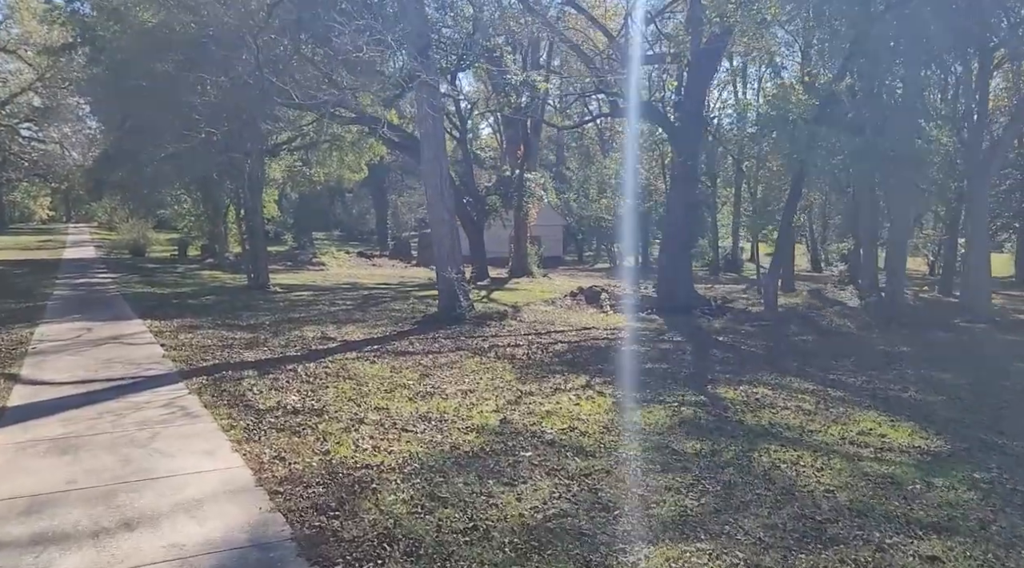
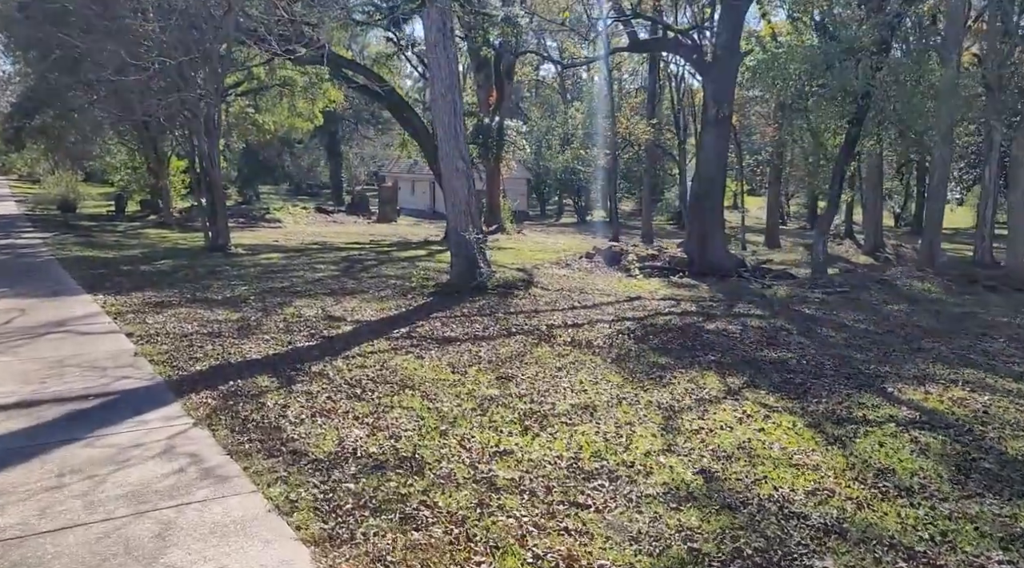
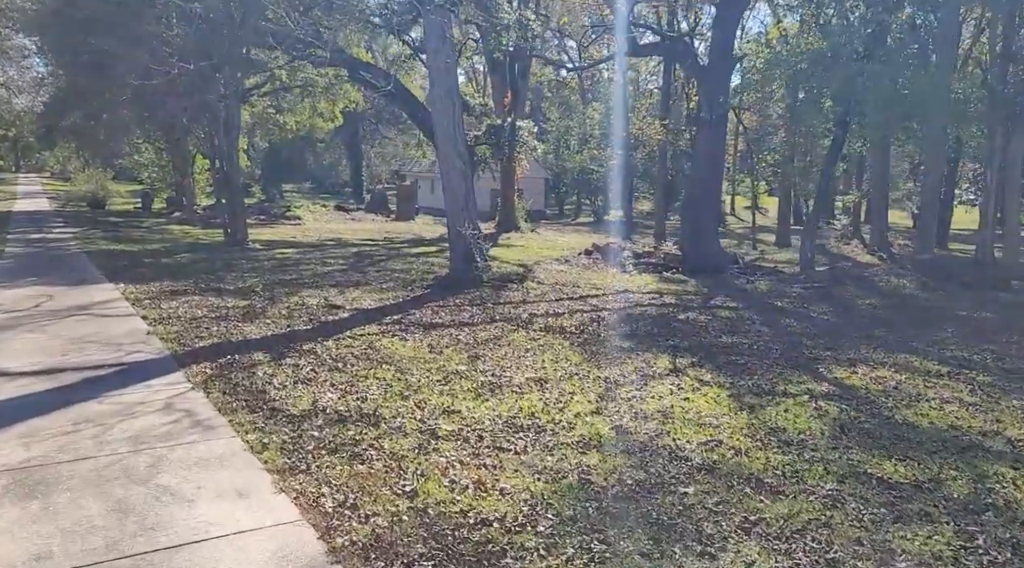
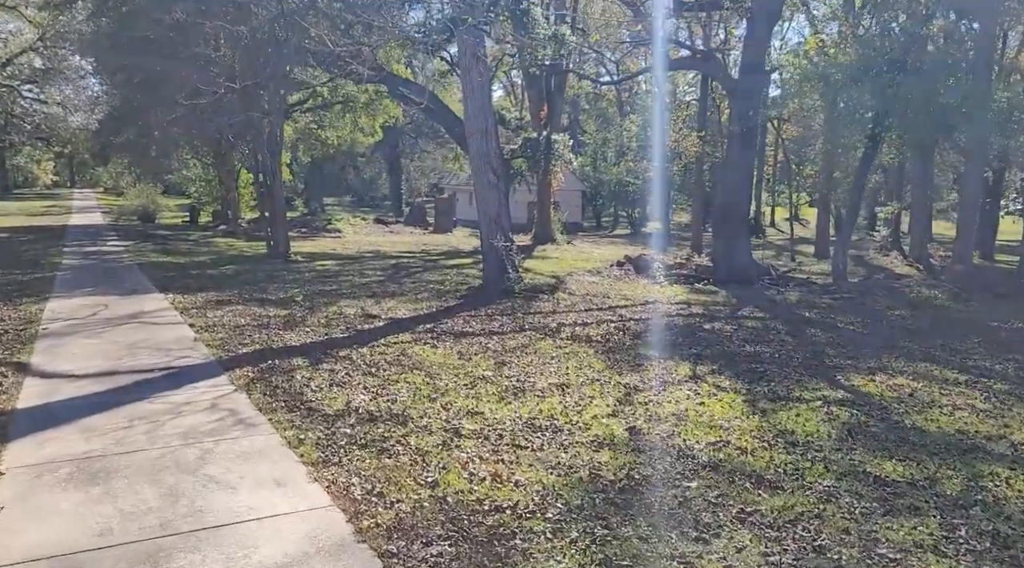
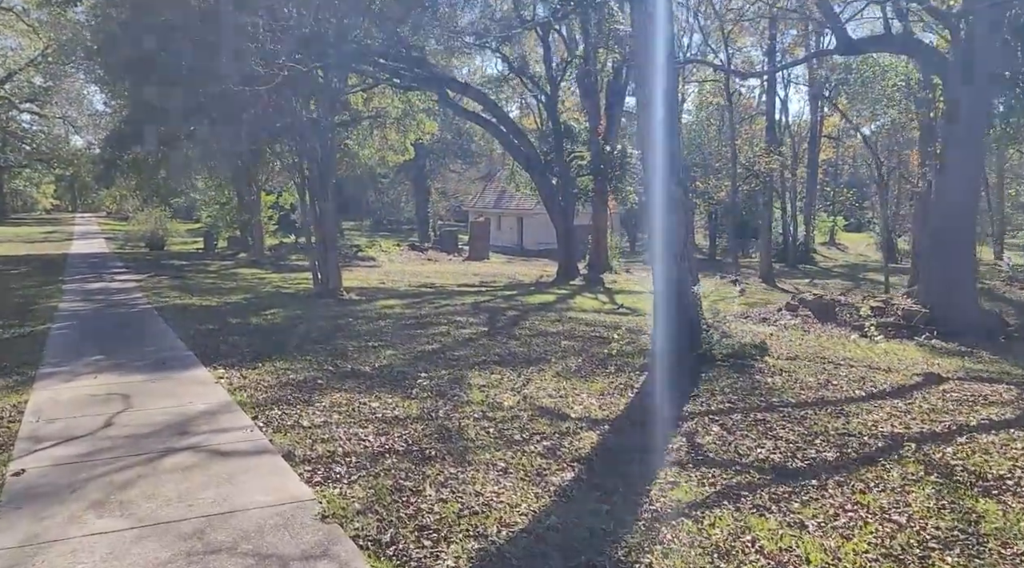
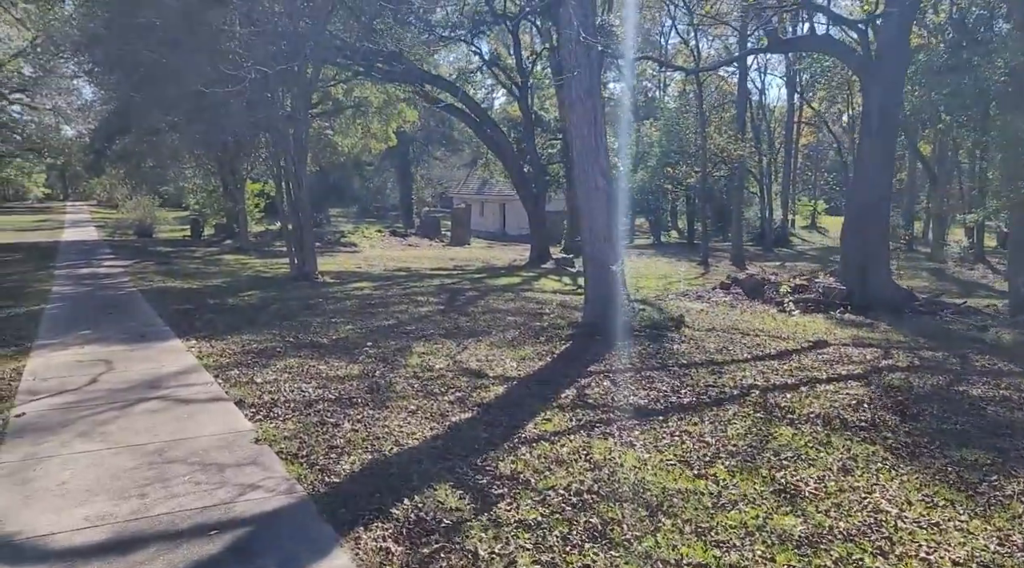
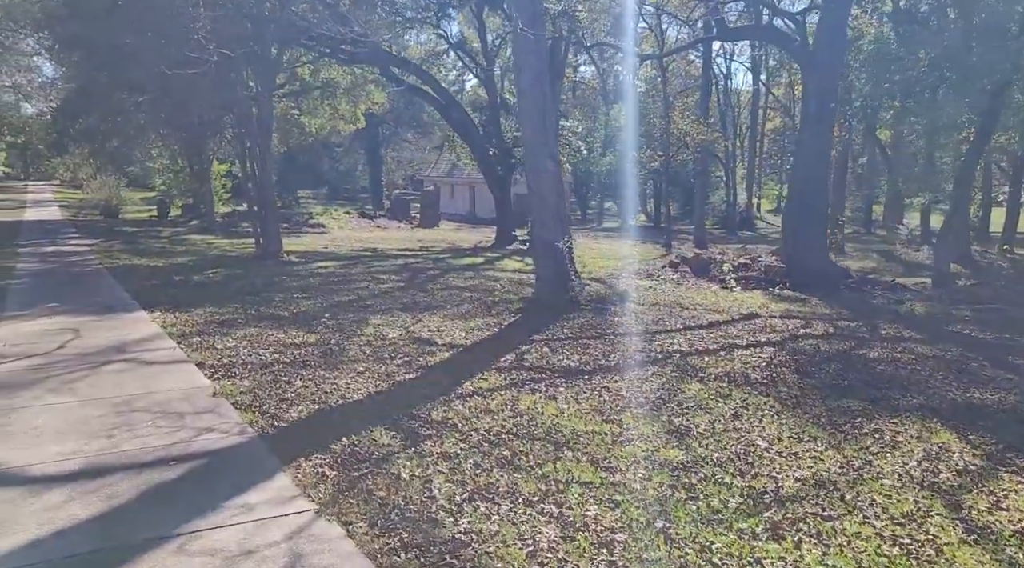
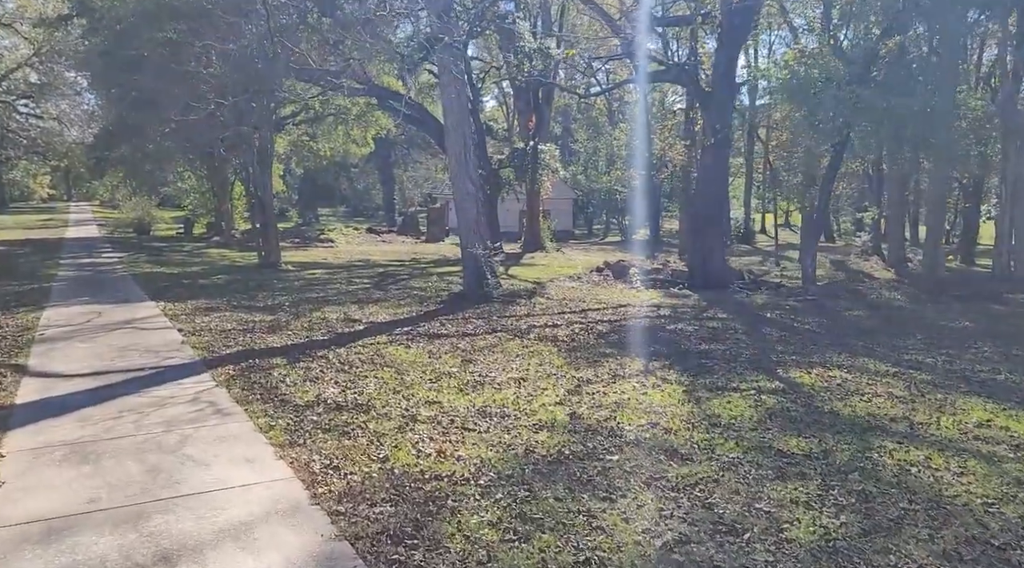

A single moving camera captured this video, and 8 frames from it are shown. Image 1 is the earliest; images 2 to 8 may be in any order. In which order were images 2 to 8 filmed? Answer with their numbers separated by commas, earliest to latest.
8, 4, 3, 2, 7, 6, 5
